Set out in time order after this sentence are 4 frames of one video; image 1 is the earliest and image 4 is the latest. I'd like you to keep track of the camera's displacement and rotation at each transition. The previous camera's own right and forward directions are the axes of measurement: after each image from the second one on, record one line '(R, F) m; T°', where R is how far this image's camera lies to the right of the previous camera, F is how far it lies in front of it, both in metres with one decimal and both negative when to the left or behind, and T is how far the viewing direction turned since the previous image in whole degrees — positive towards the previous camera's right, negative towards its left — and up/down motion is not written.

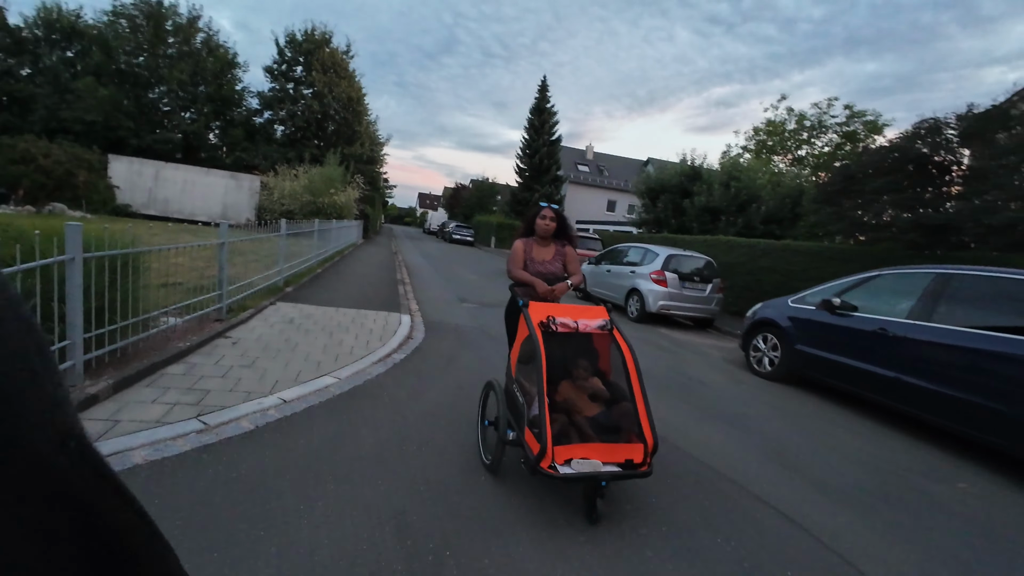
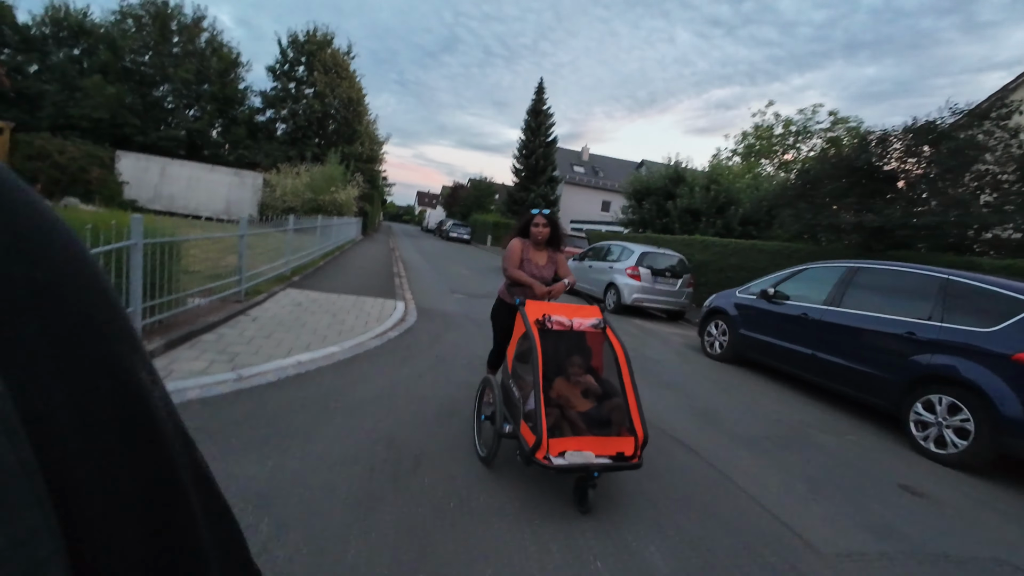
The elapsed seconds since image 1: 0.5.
(+0.6, -2.2) m; 0°
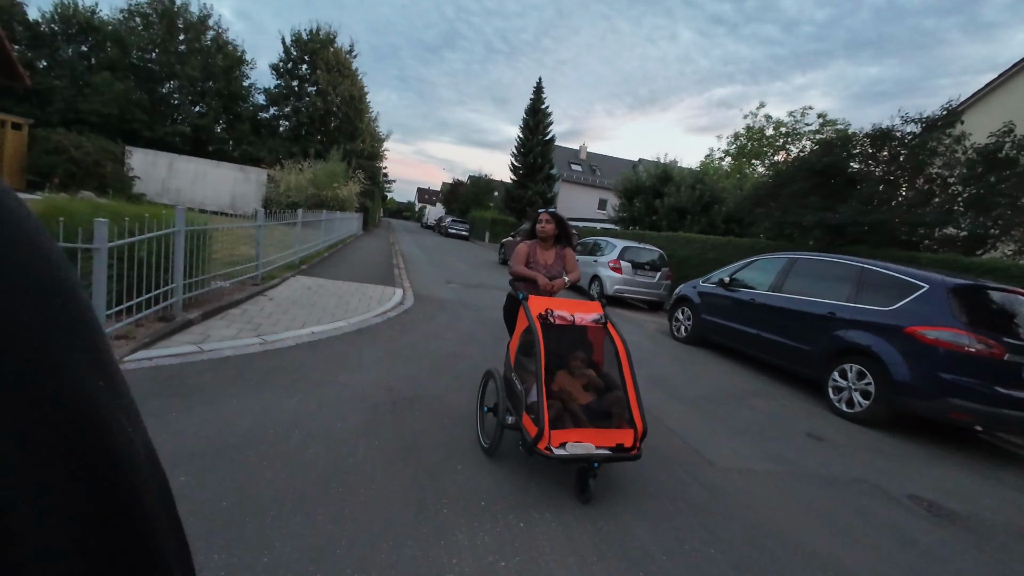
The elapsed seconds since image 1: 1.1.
(+0.5, -2.1) m; 0°
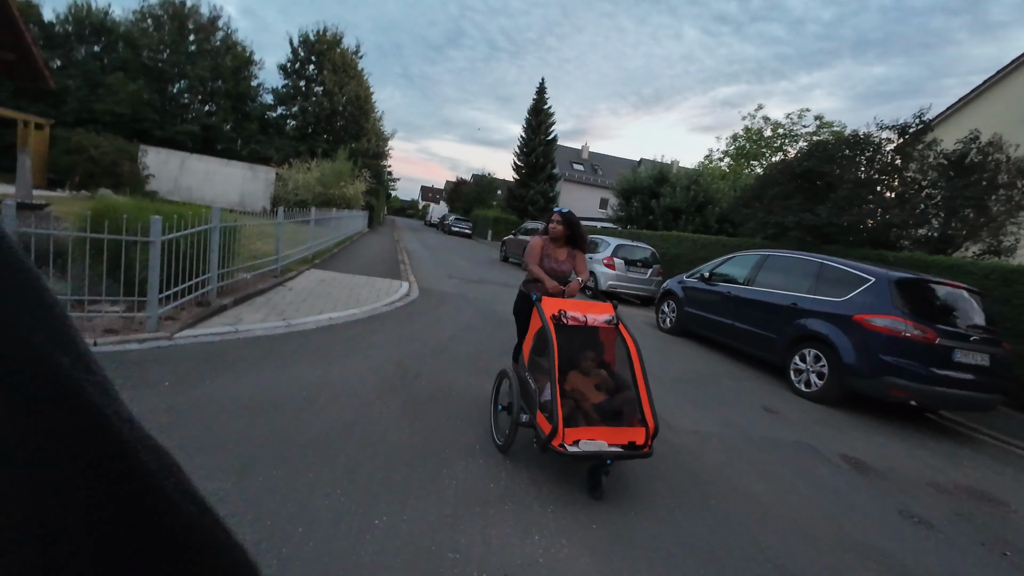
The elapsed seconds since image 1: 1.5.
(+0.2, -1.6) m; 0°
